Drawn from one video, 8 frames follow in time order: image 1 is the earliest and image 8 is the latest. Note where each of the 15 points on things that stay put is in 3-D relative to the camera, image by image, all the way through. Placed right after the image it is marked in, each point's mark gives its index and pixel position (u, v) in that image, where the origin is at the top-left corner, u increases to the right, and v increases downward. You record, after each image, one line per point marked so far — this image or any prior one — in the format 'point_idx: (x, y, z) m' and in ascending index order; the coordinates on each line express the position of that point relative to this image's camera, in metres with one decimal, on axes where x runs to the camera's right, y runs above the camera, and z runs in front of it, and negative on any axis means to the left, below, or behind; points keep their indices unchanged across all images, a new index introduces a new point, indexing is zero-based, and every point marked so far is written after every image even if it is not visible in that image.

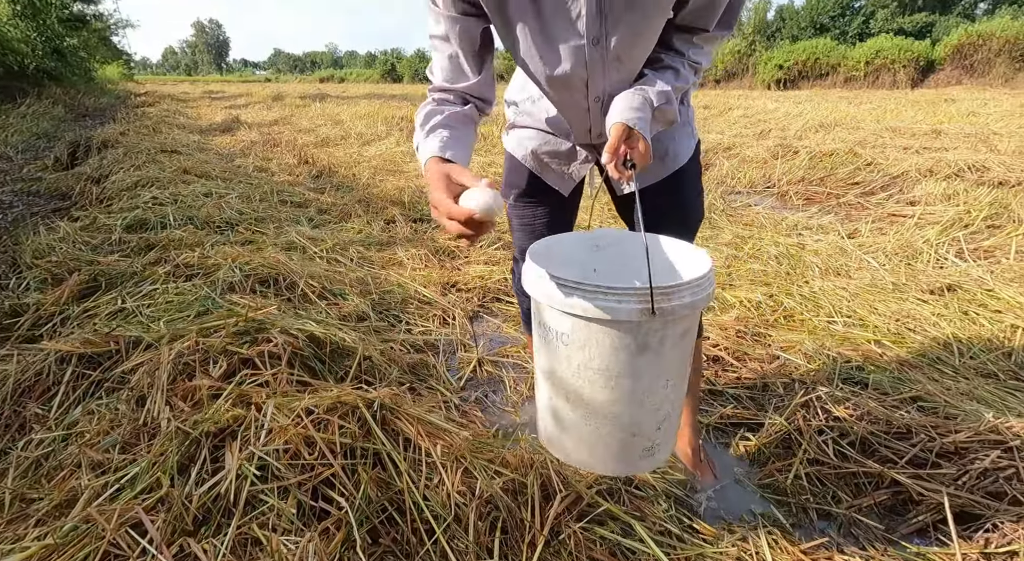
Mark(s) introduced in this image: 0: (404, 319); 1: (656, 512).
0: (-0.4, -0.2, +2.4) m
1: (+0.3, -0.5, +1.3) m
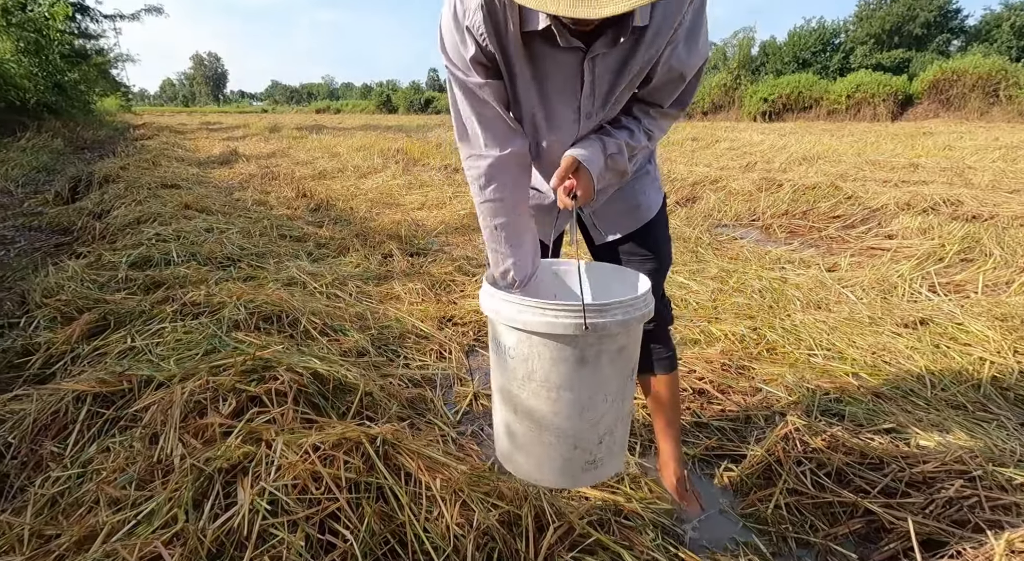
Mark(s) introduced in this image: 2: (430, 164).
0: (-0.5, -0.3, +2.5) m
1: (+0.3, -0.6, +1.4) m
2: (-1.3, +1.9, +9.6) m
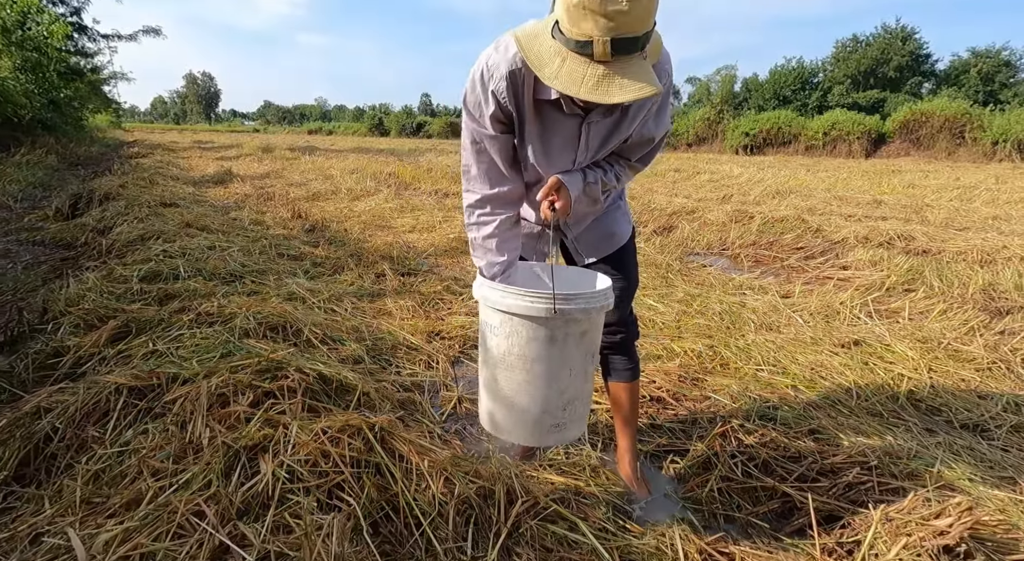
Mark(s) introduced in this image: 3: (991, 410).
0: (-0.6, -0.4, +2.8) m
1: (+0.2, -0.7, +1.7) m
2: (-1.5, +1.5, +10.0) m
3: (+1.9, -0.5, +2.3) m
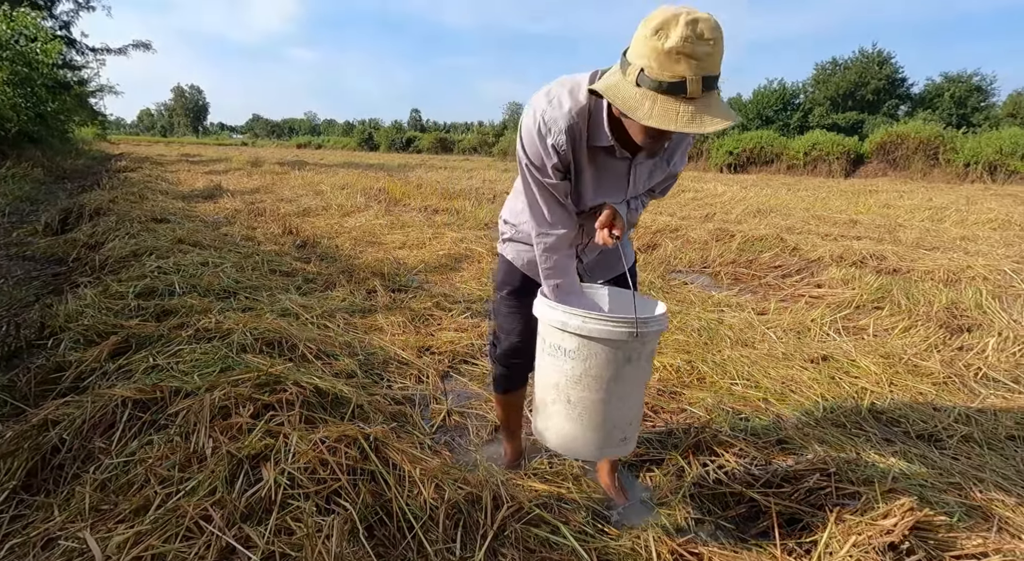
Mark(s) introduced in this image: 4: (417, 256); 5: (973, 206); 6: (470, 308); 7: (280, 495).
0: (-0.6, -0.5, +2.9) m
1: (+0.2, -0.7, +1.8) m
2: (-1.7, +1.3, +10.2) m
3: (+1.8, -0.6, +2.5) m
4: (-0.9, +0.2, +5.9) m
5: (+8.6, +1.4, +11.1) m
6: (-0.3, -0.2, +4.2) m
7: (-0.6, -0.6, +1.7) m
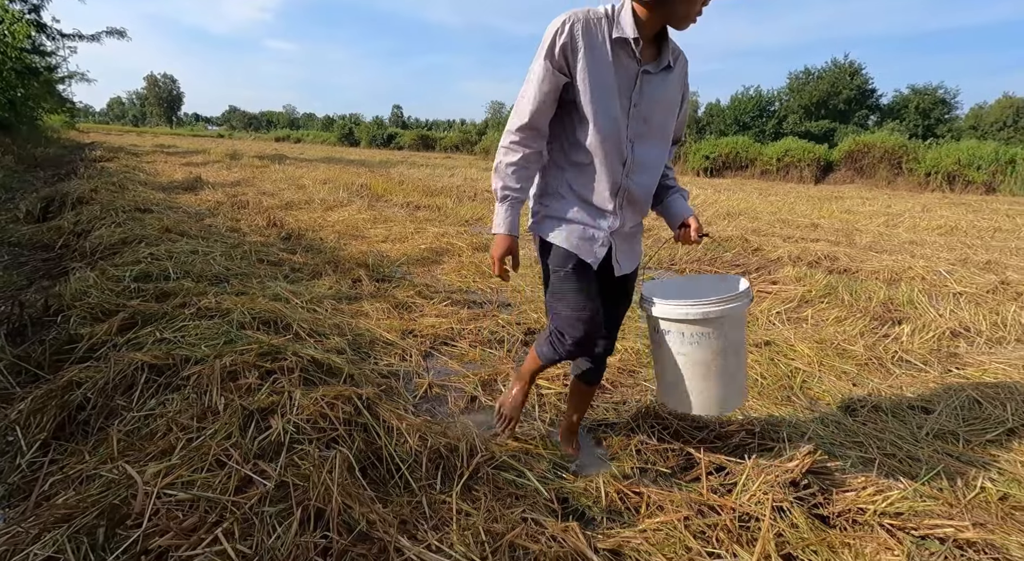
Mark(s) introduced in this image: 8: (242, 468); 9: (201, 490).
0: (-0.8, -0.4, +3.2) m
1: (+0.1, -0.7, +2.2) m
2: (-2.1, +1.4, +10.4) m
3: (+1.7, -0.5, +2.9) m
4: (-1.2, +0.3, +6.2) m
5: (+8.2, +1.3, +11.7) m
6: (-0.5, -0.1, +4.5) m
7: (-0.7, -0.5, +1.9) m
8: (-0.8, -0.6, +1.7) m
9: (-0.8, -0.6, +1.6) m
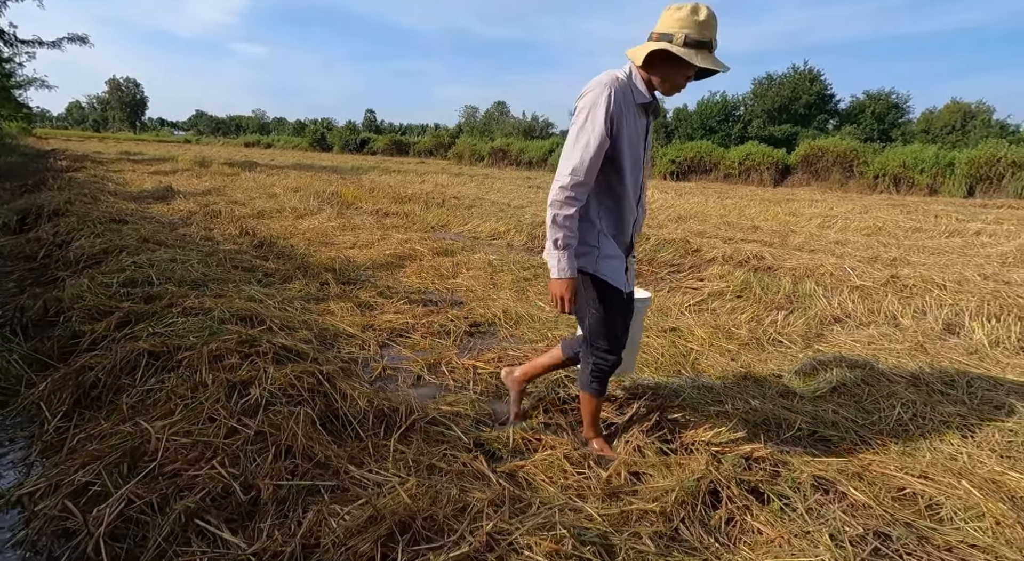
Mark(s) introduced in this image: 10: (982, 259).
0: (-1.1, -0.4, +3.8) m
1: (-0.2, -0.7, +2.8) m
2: (-2.8, +1.3, +10.9) m
3: (+1.3, -0.5, +3.5) m
4: (-1.7, +0.3, +6.8) m
5: (+7.5, +1.4, +12.6) m
6: (-0.9, -0.1, +5.1) m
7: (-1.0, -0.5, +2.5) m
8: (-1.1, -0.5, +2.3) m
9: (-1.1, -0.6, +2.1) m
10: (+5.9, +0.2, +7.4) m
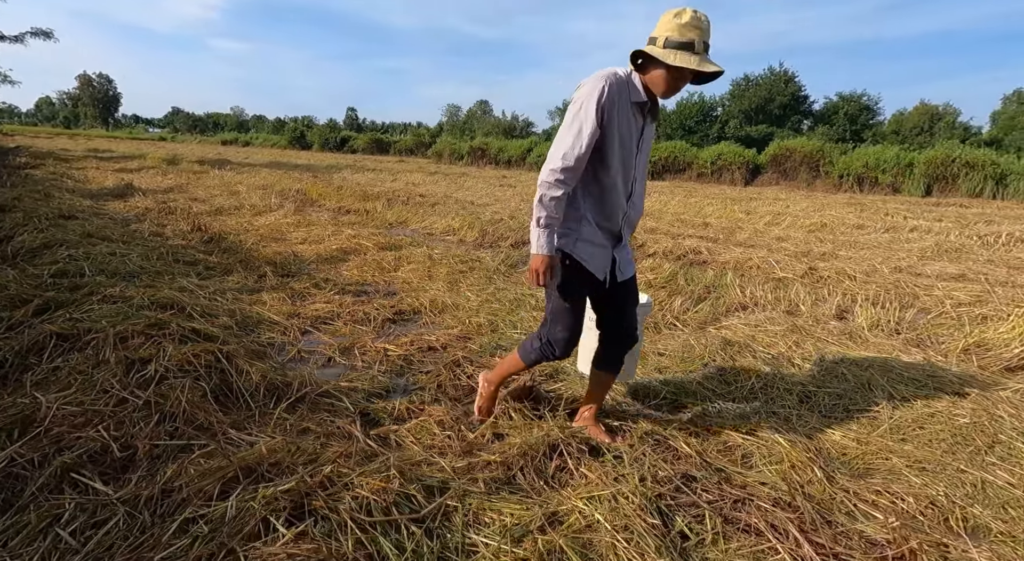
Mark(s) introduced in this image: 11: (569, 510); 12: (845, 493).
0: (-1.7, -0.3, +4.0) m
1: (-0.8, -0.6, +3.0) m
2: (-3.6, +1.4, +11.1) m
3: (+0.7, -0.4, +3.8) m
4: (-2.3, +0.4, +6.9) m
5: (+6.6, +1.5, +13.1) m
6: (-1.5, -0.1, +5.3) m
7: (-1.6, -0.4, +2.7) m
8: (-1.6, -0.5, +2.5) m
9: (-1.7, -0.5, +2.3) m
10: (+5.2, +0.3, +7.8) m
11: (+0.2, -0.8, +2.0) m
12: (+1.2, -0.8, +2.2) m
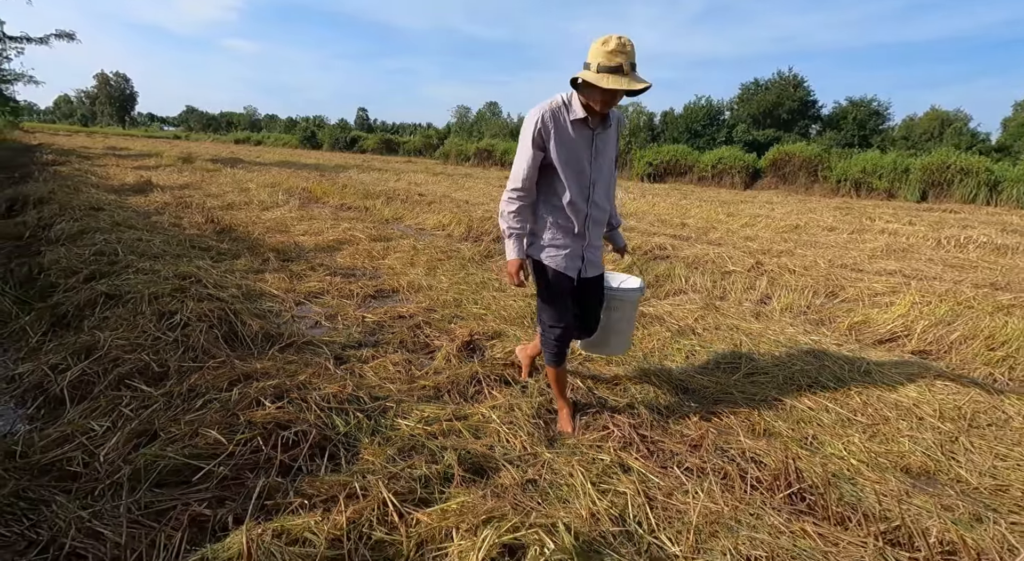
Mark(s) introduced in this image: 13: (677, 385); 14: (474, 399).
0: (-2.0, -0.2, +4.8) m
1: (-1.1, -0.4, +3.8) m
2: (-3.8, +1.6, +11.9) m
3: (+0.4, -0.3, +4.6) m
4: (-2.6, +0.5, +7.8) m
5: (+6.4, +1.5, +13.8) m
6: (-1.8, +0.1, +6.2) m
7: (-2.0, -0.3, +3.6) m
8: (-2.0, -0.3, +3.3) m
9: (-2.0, -0.3, +3.2) m
10: (+4.9, +0.4, +8.6) m
11: (-0.2, -0.6, +2.8) m
12: (+0.9, -0.7, +3.0) m
13: (+0.9, -0.6, +3.3) m
14: (-0.2, -0.6, +3.0) m
